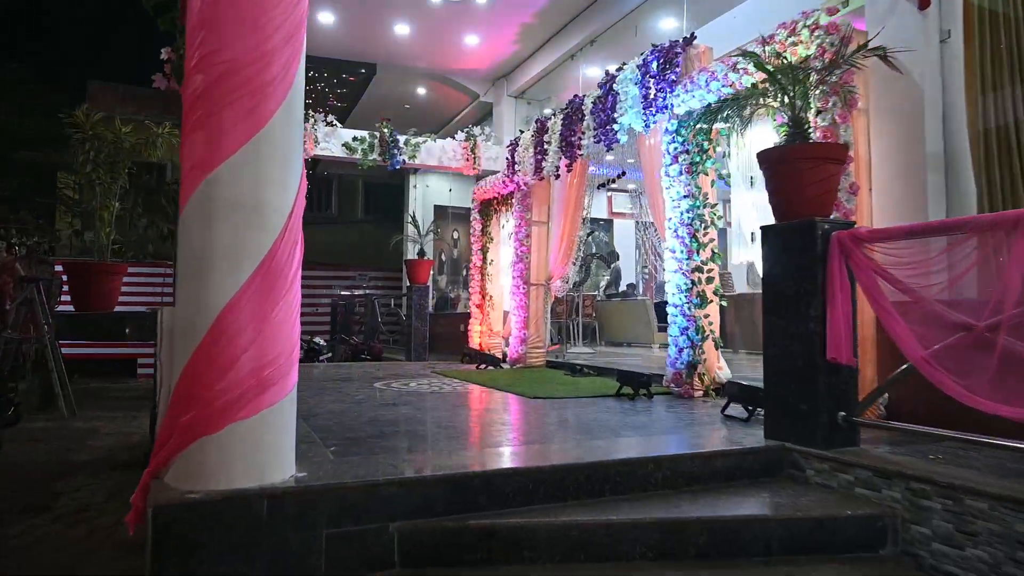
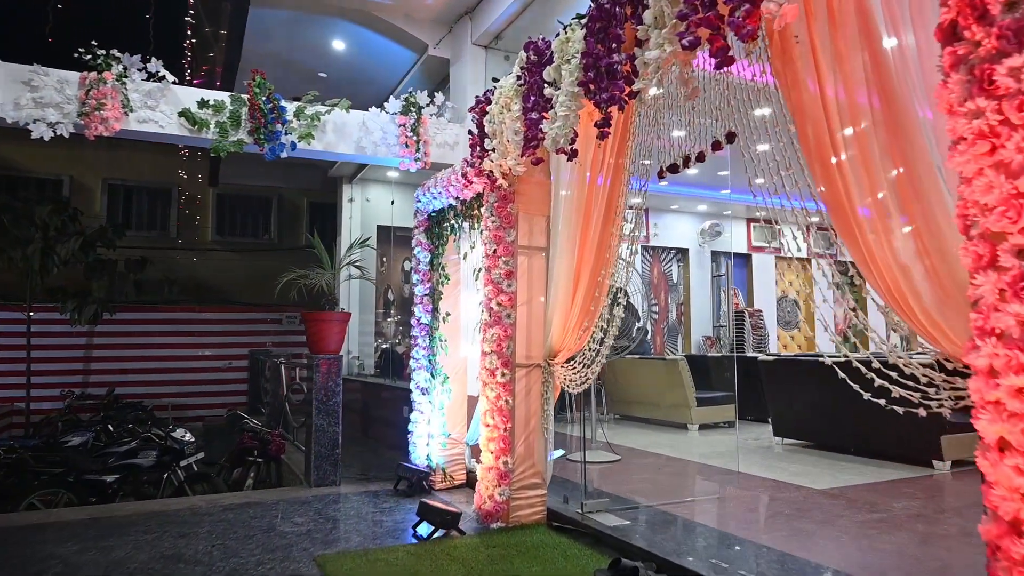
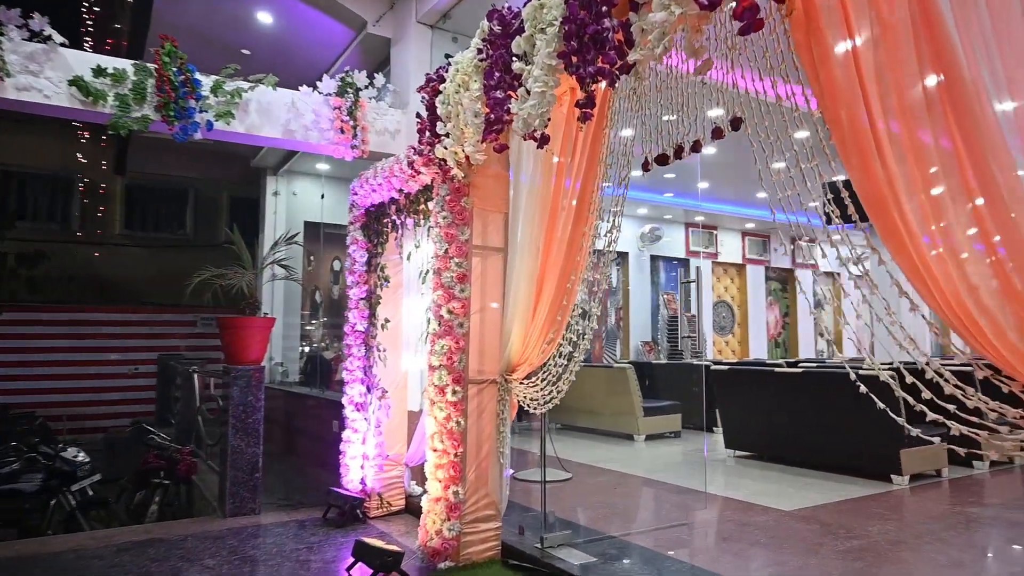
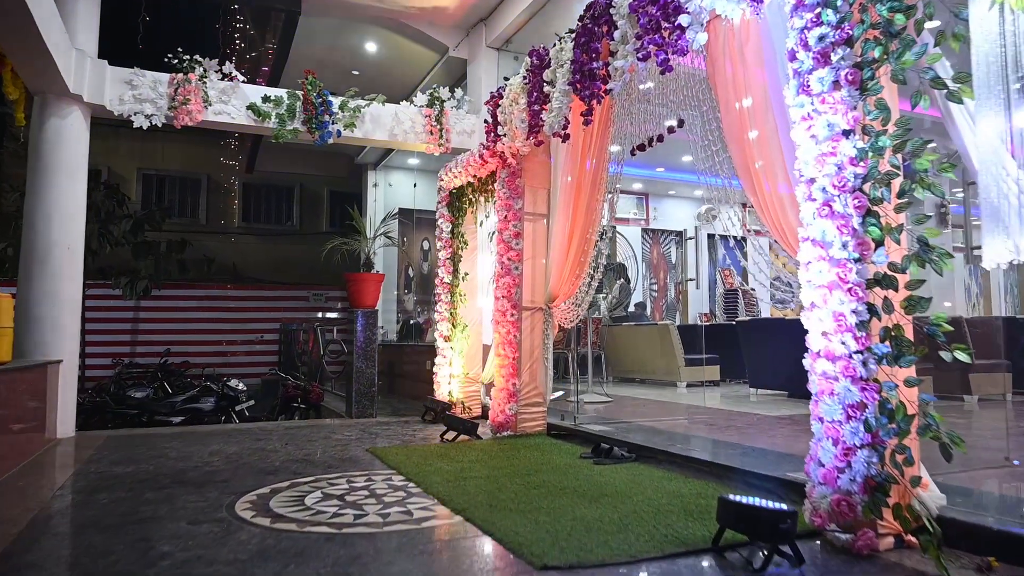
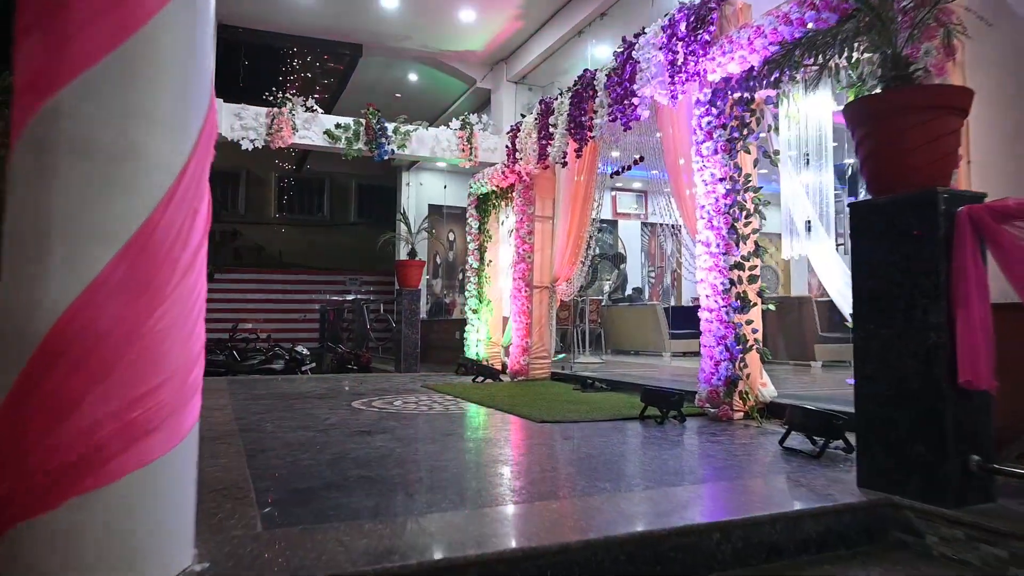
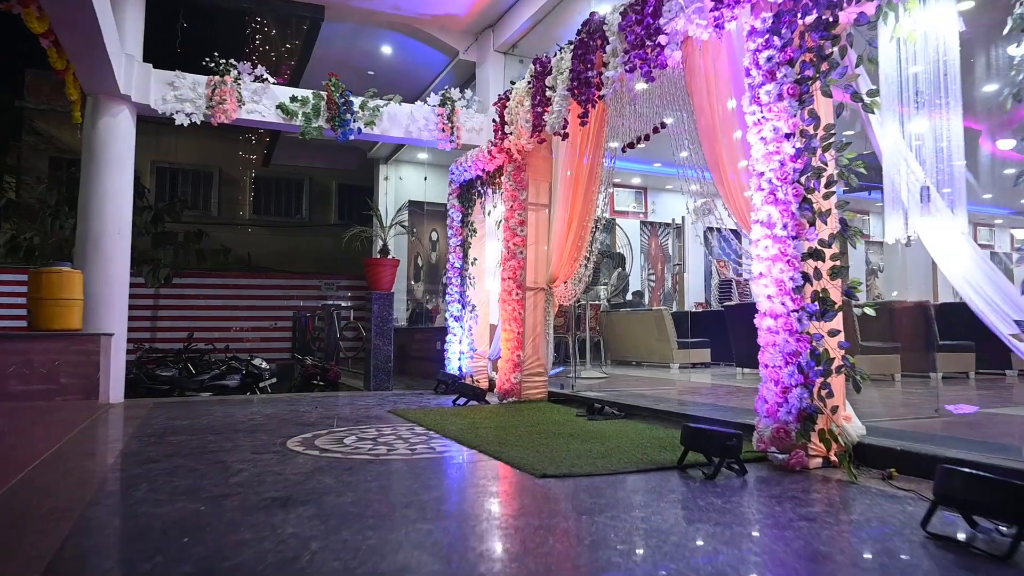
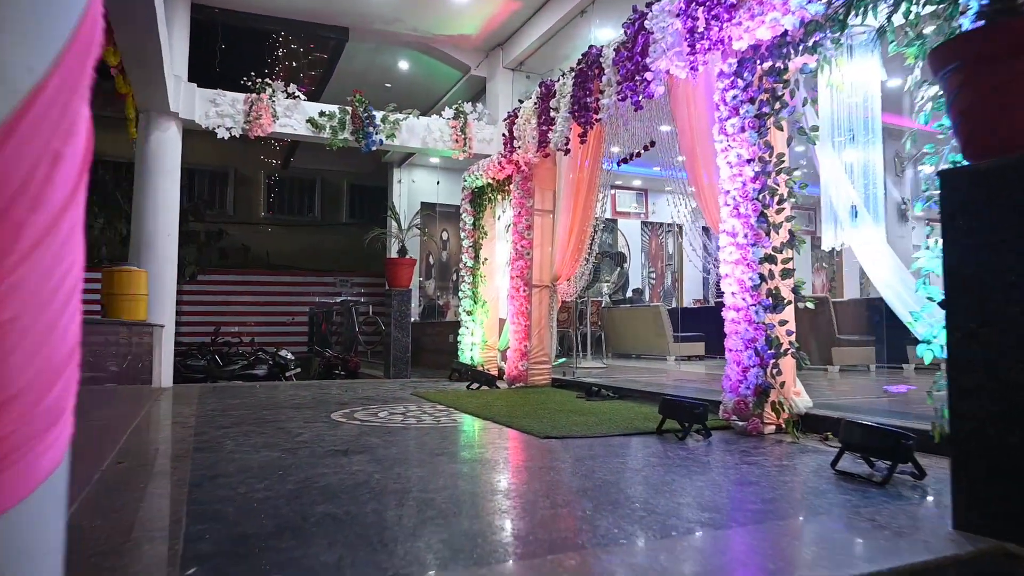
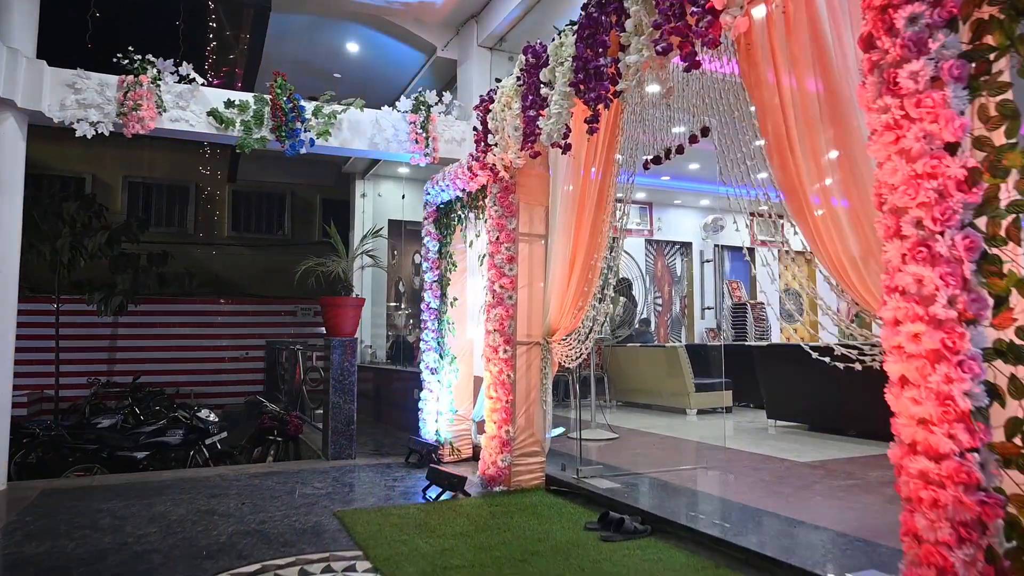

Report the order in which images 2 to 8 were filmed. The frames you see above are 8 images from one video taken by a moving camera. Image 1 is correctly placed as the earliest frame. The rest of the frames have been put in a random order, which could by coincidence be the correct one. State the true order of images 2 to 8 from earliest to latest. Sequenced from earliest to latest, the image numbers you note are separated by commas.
5, 7, 6, 4, 8, 2, 3
